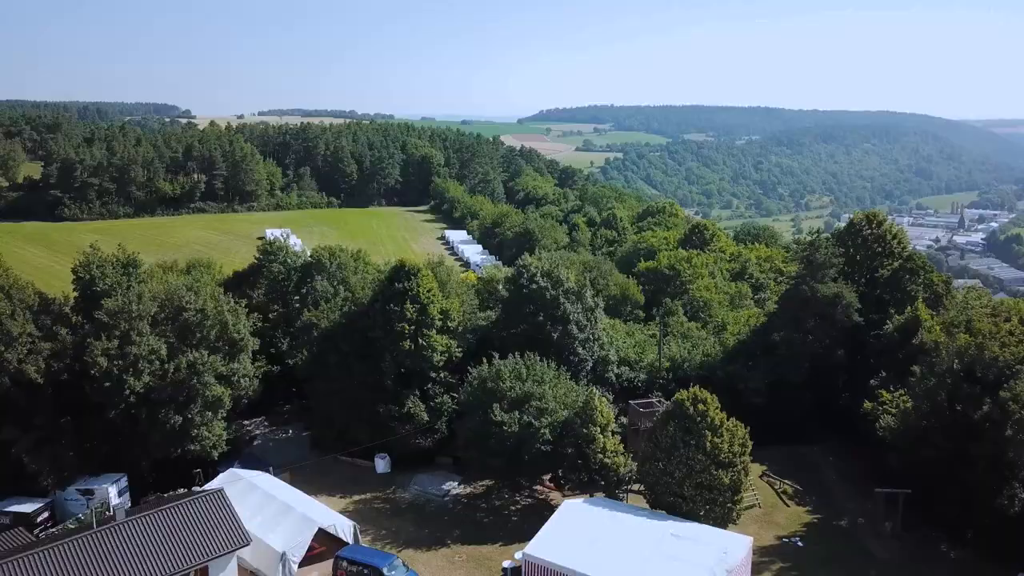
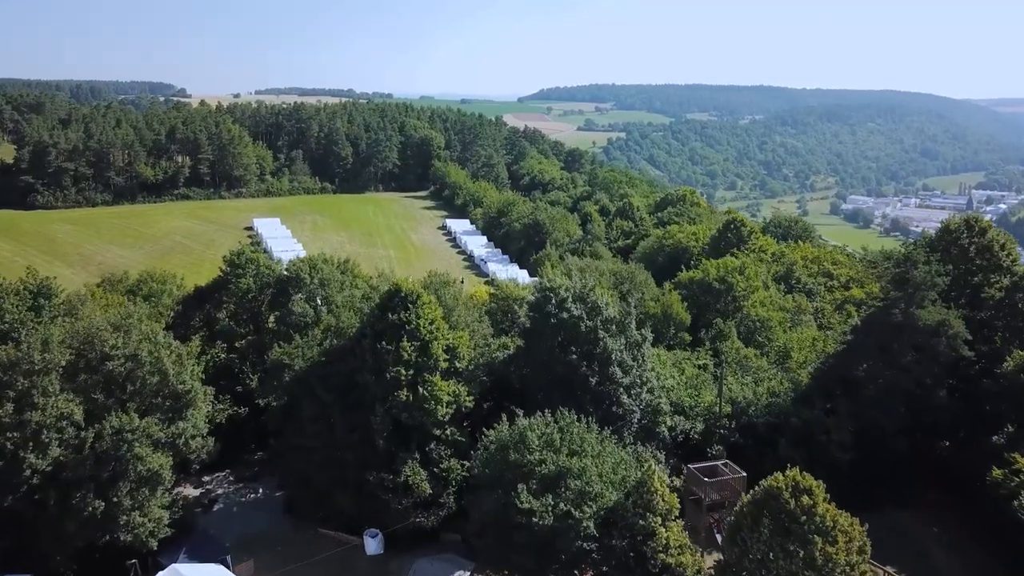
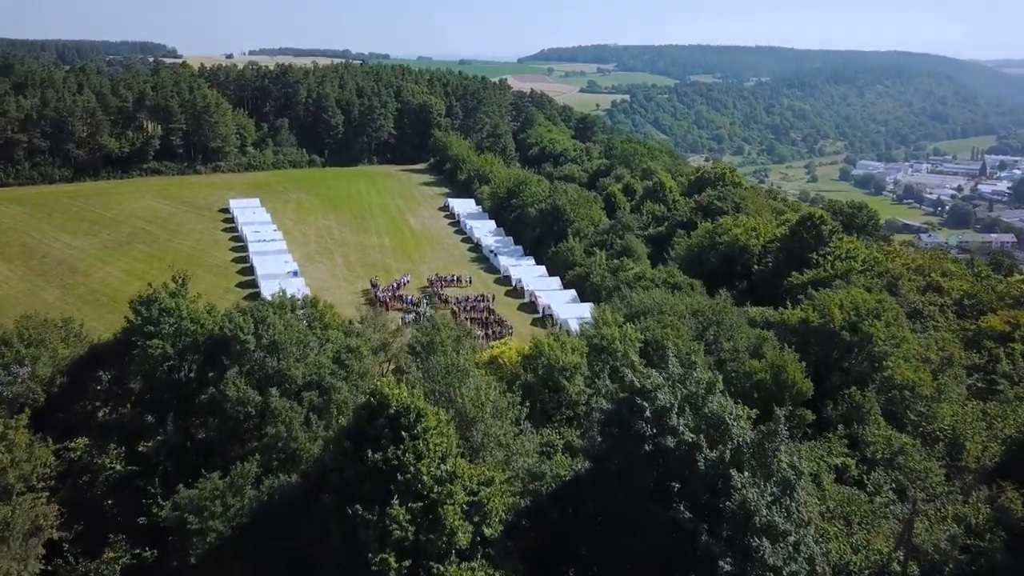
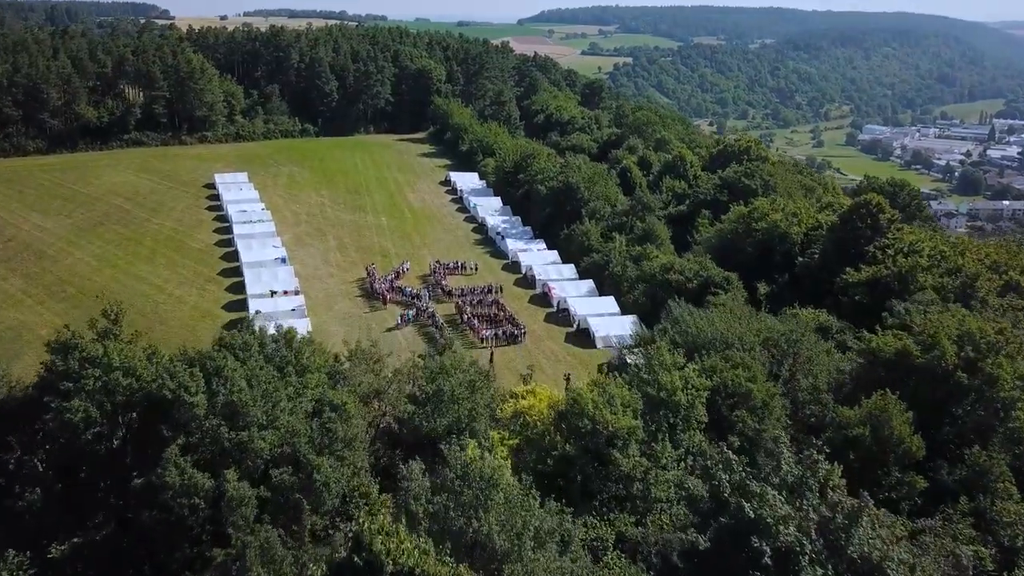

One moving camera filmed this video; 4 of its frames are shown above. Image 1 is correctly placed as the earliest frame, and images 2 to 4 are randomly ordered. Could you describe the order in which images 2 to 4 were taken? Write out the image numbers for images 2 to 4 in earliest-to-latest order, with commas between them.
2, 3, 4
